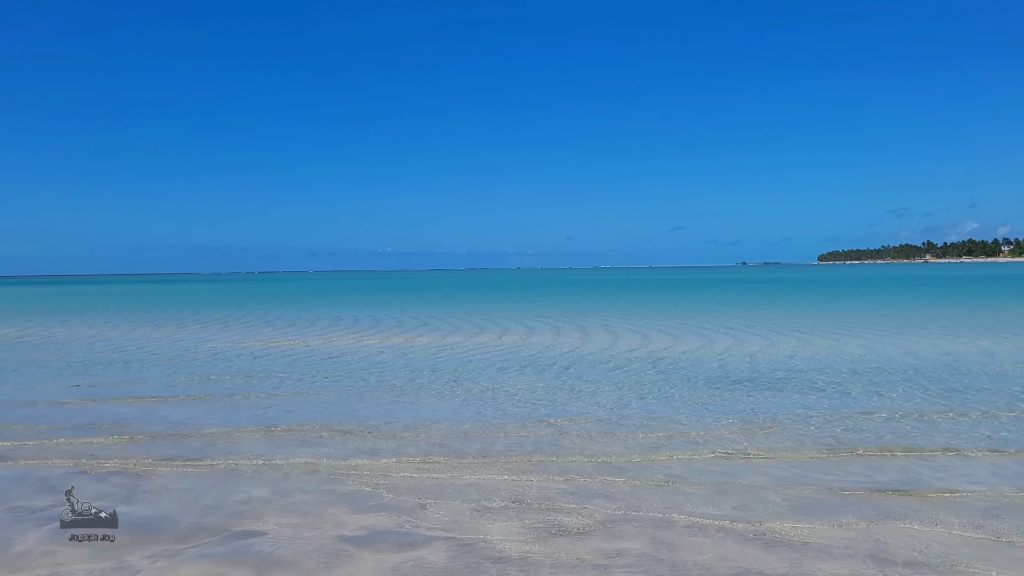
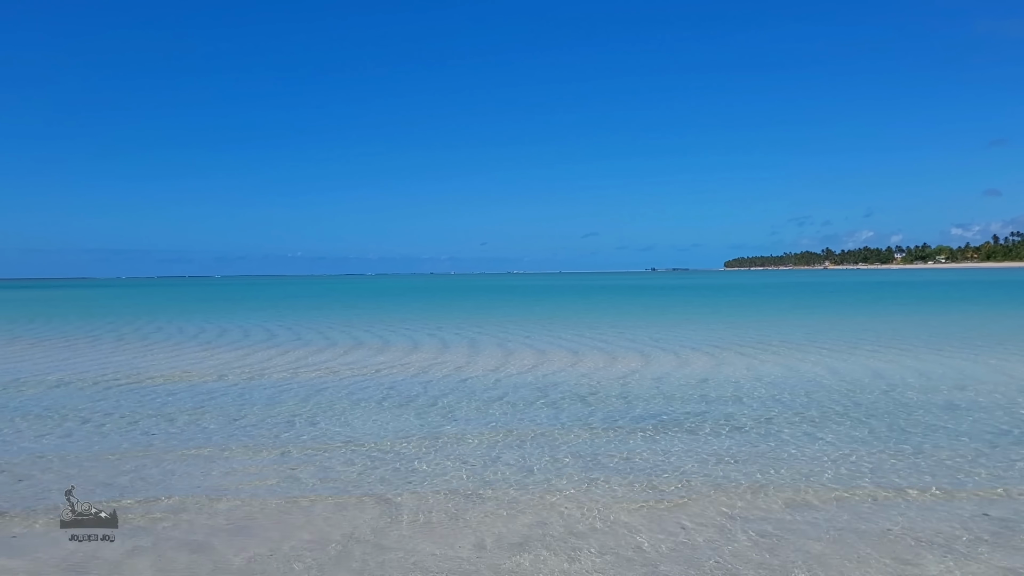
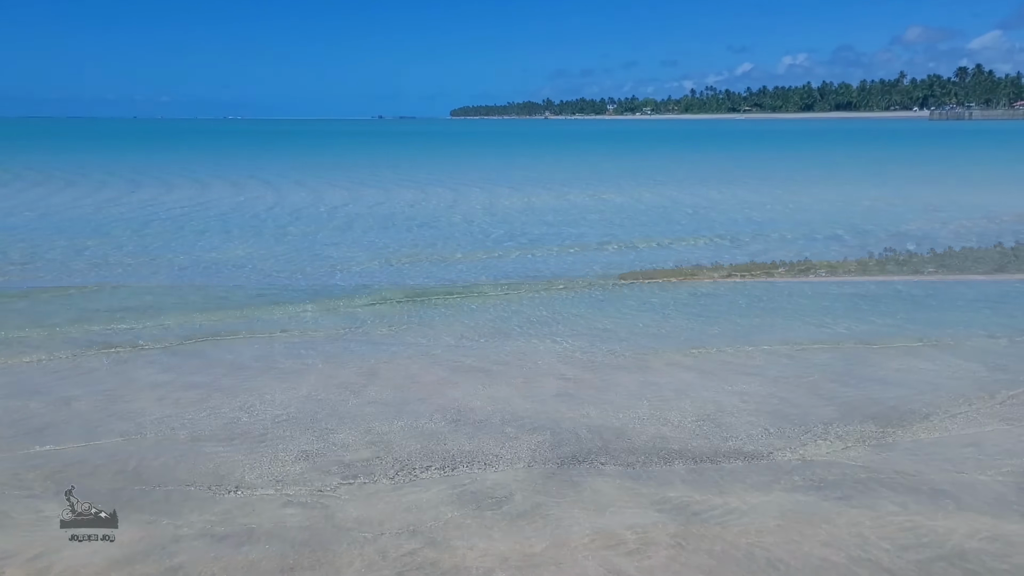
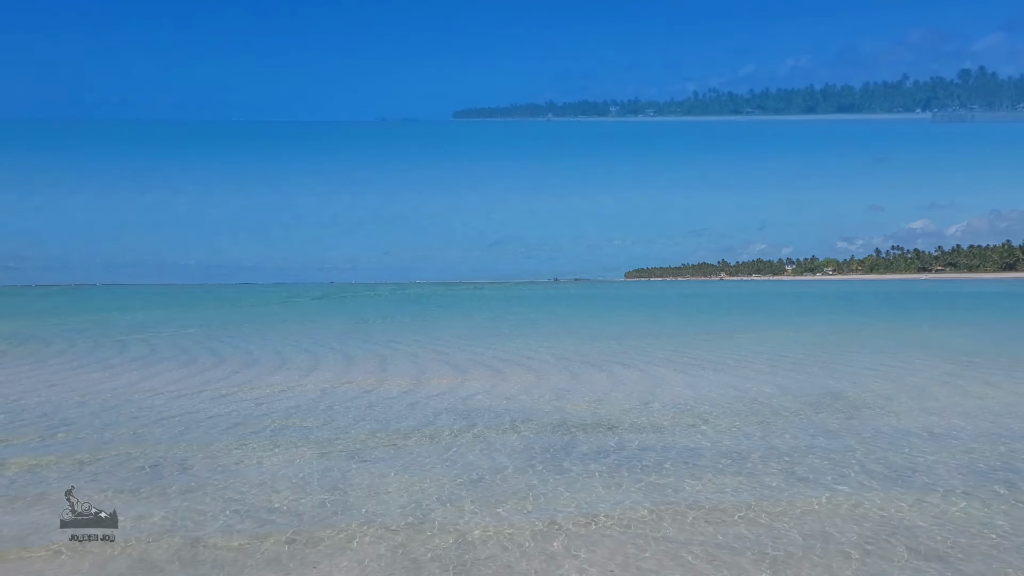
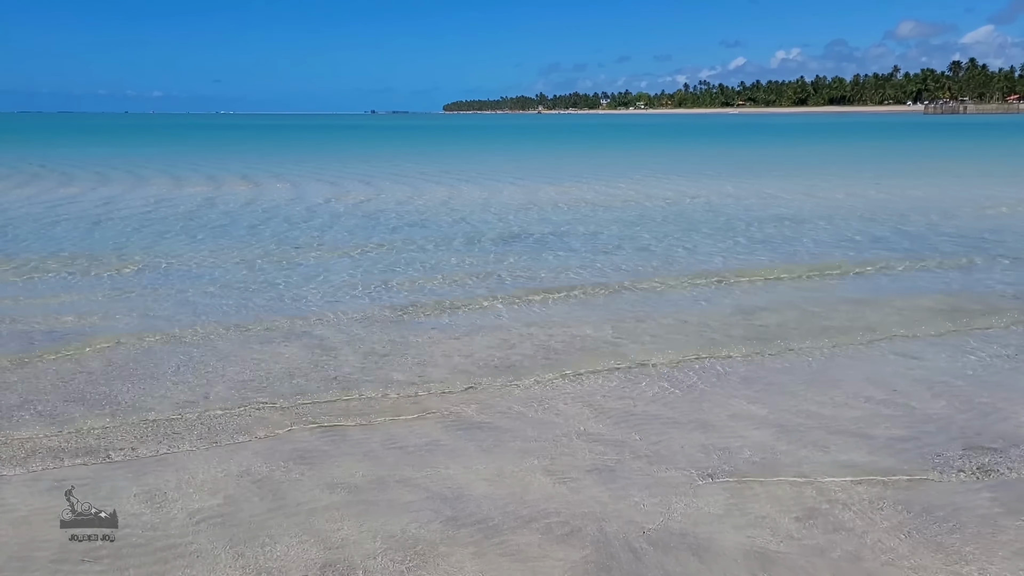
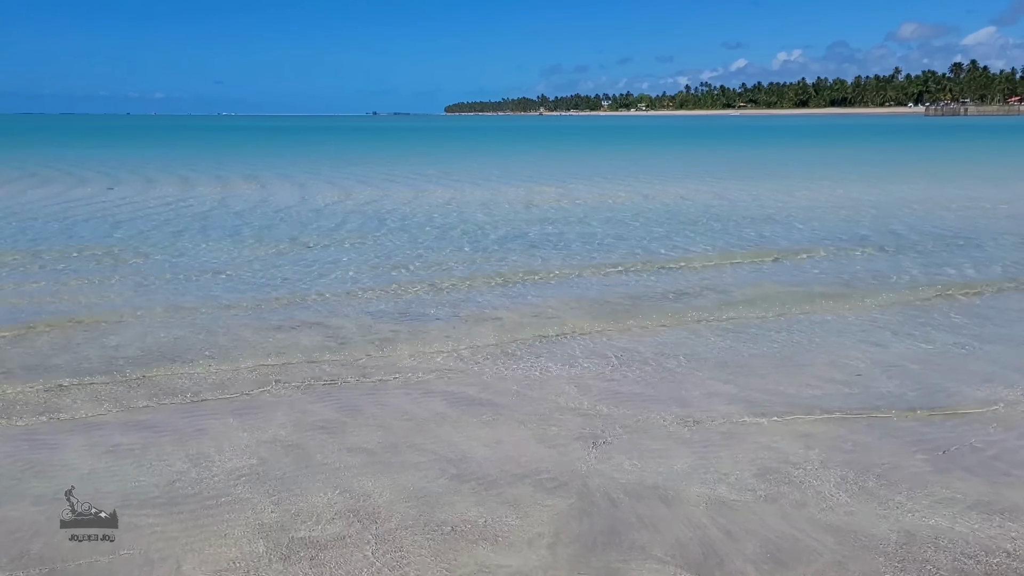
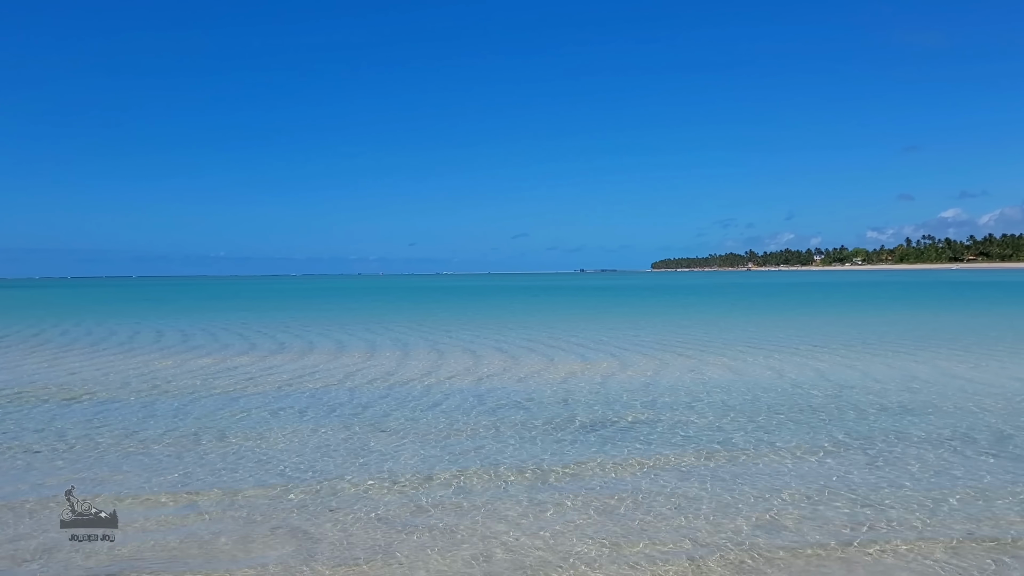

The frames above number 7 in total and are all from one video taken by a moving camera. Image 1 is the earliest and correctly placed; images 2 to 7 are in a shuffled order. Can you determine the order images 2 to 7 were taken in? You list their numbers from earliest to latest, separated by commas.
2, 7, 4, 3, 6, 5
